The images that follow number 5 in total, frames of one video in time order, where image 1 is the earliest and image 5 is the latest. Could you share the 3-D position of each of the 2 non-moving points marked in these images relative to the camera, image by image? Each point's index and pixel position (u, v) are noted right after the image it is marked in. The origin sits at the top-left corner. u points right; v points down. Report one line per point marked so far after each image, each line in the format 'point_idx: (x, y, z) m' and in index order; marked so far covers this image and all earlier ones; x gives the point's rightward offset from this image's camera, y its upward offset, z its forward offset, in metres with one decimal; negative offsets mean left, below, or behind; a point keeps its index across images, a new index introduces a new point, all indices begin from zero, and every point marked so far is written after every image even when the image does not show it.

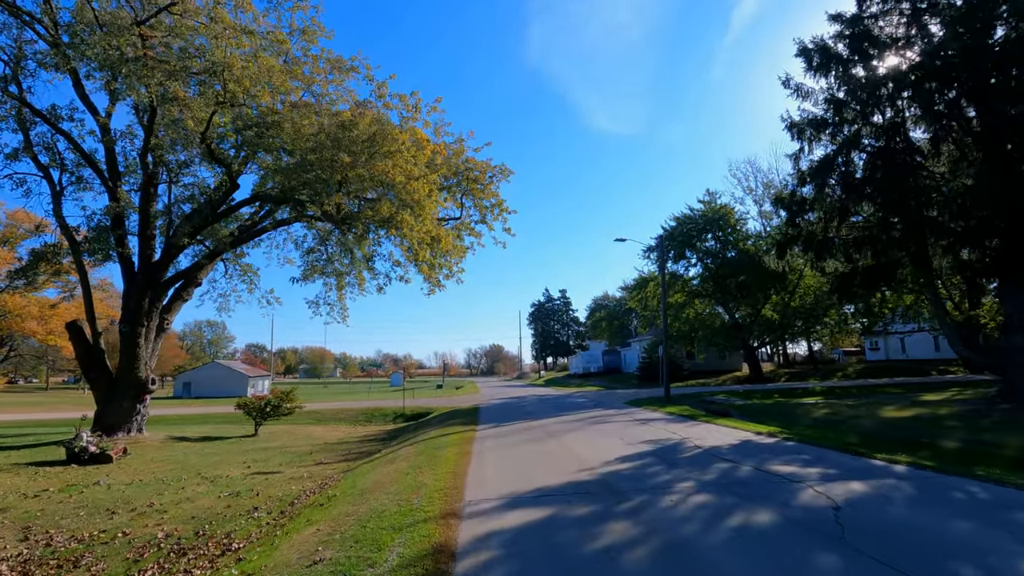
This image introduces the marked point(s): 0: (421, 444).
0: (-2.1, -3.7, +13.6) m
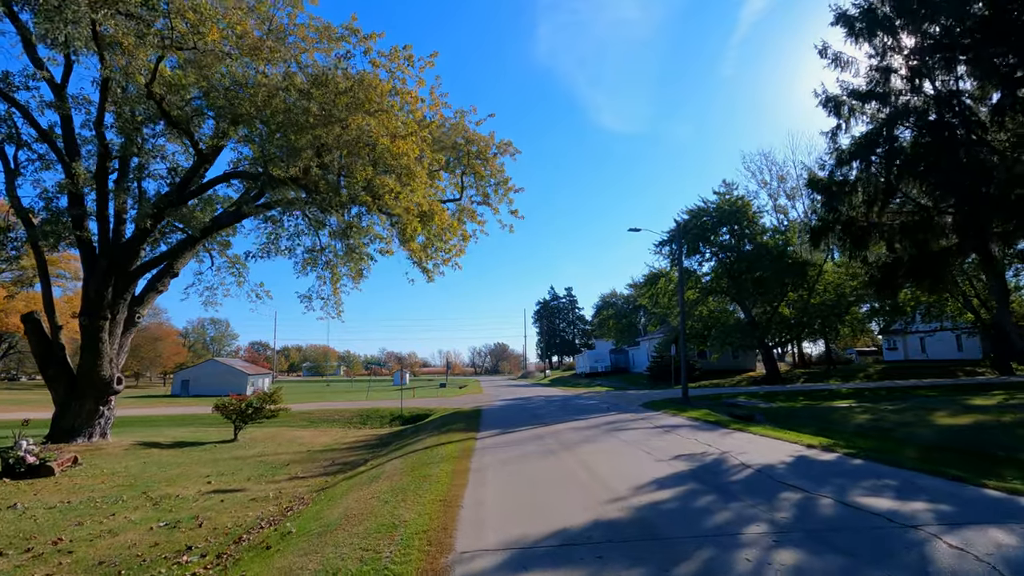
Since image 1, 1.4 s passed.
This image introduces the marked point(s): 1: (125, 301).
0: (-2.0, -3.4, +11.6) m
1: (-11.7, -0.4, +17.2) m
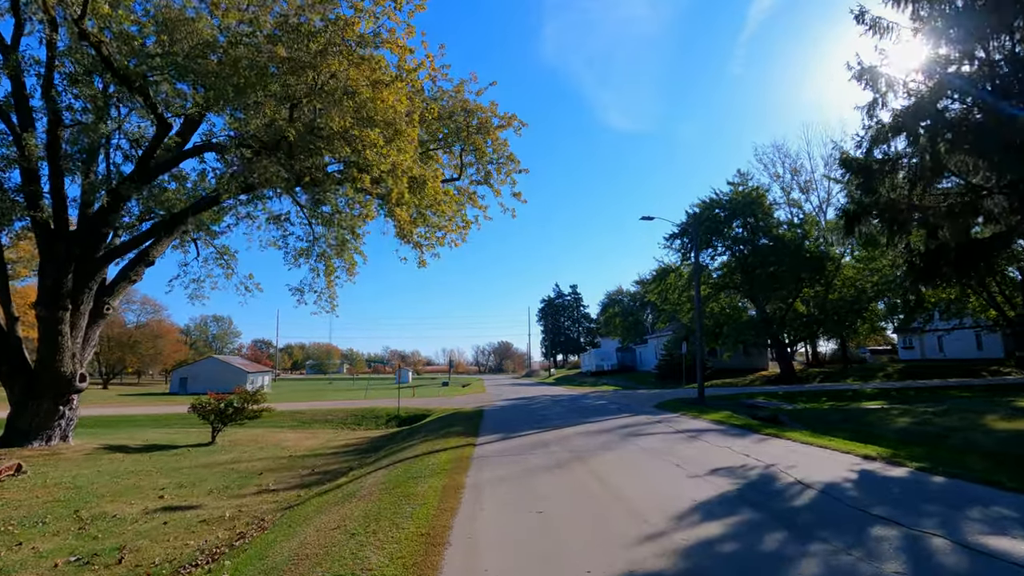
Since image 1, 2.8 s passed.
0: (-1.9, -3.1, +9.9) m
1: (-11.5, -0.1, +15.6) m
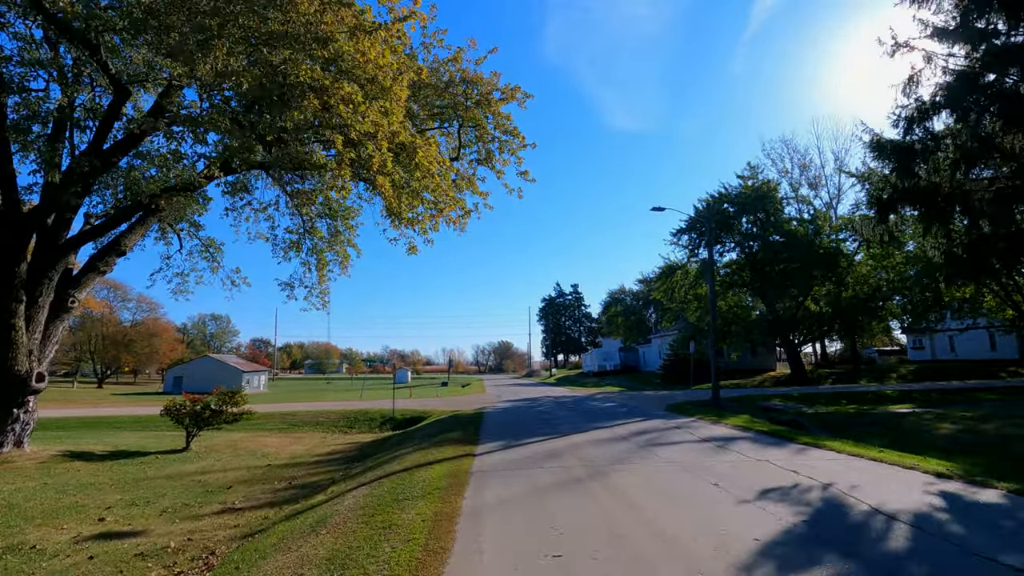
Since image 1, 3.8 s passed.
0: (-1.9, -2.9, +8.4) m
1: (-11.5, +0.2, +14.1) m
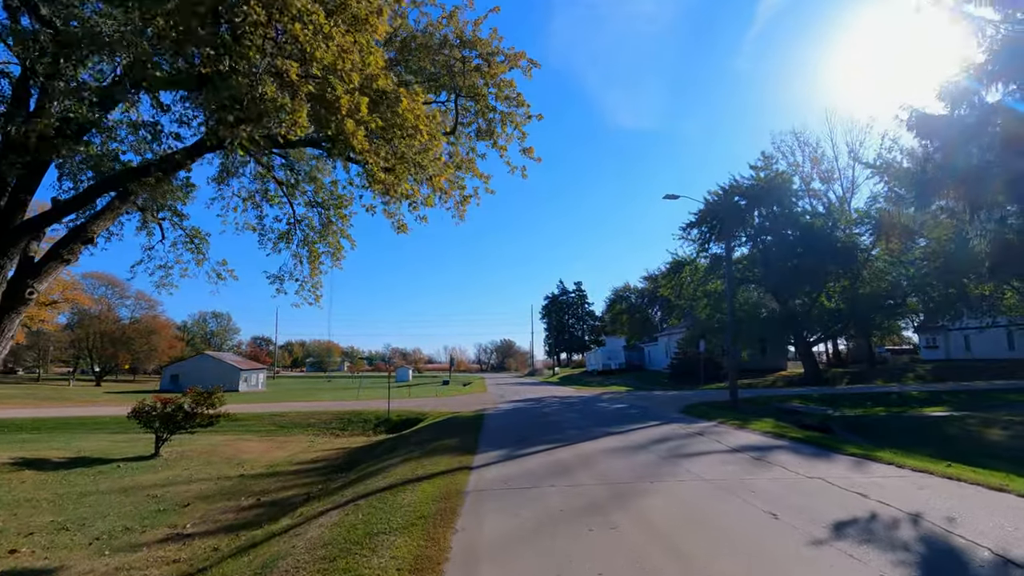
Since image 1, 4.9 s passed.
0: (-1.8, -2.7, +6.9) m
1: (-11.4, +0.4, +12.6) m
